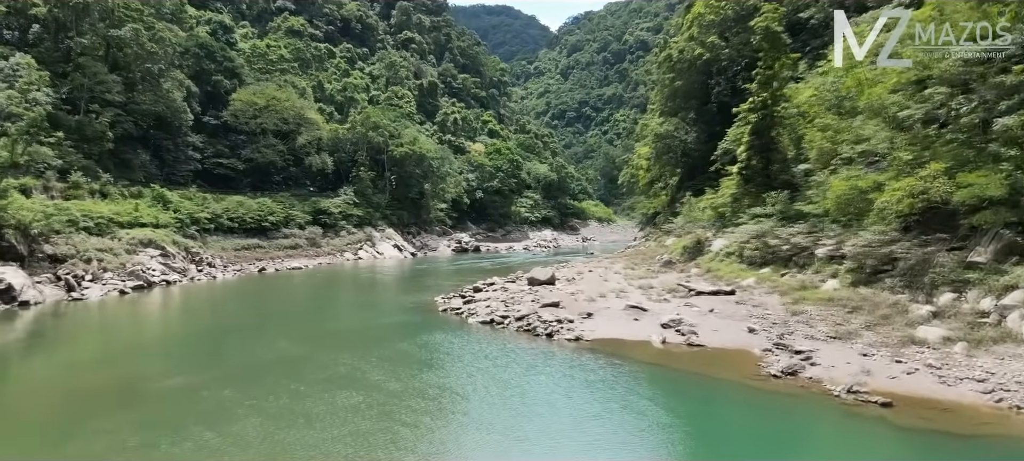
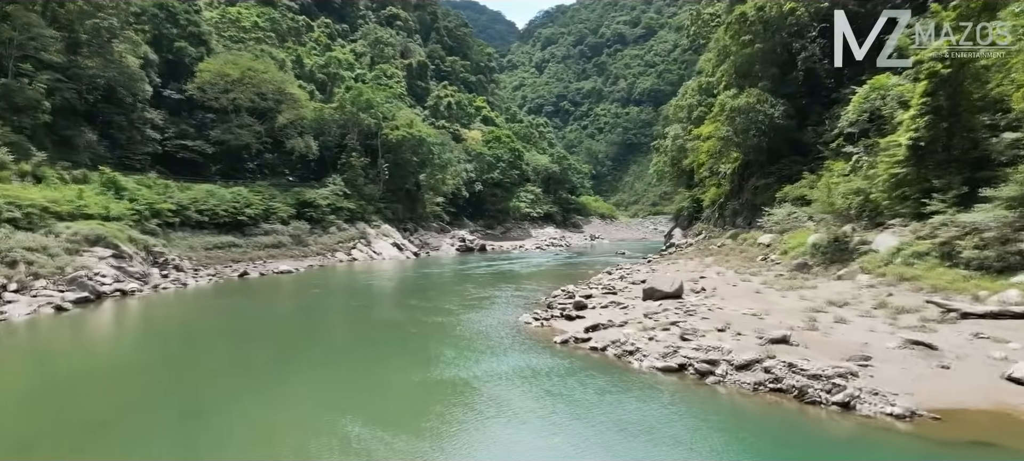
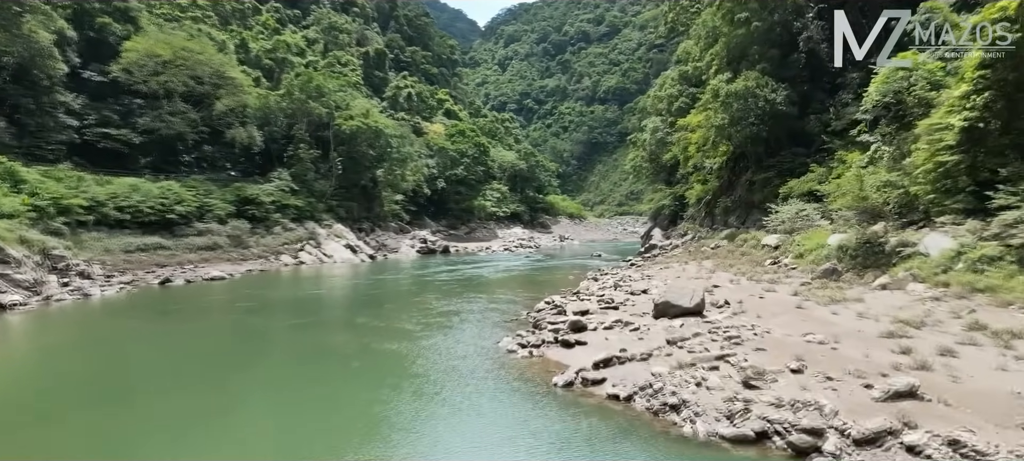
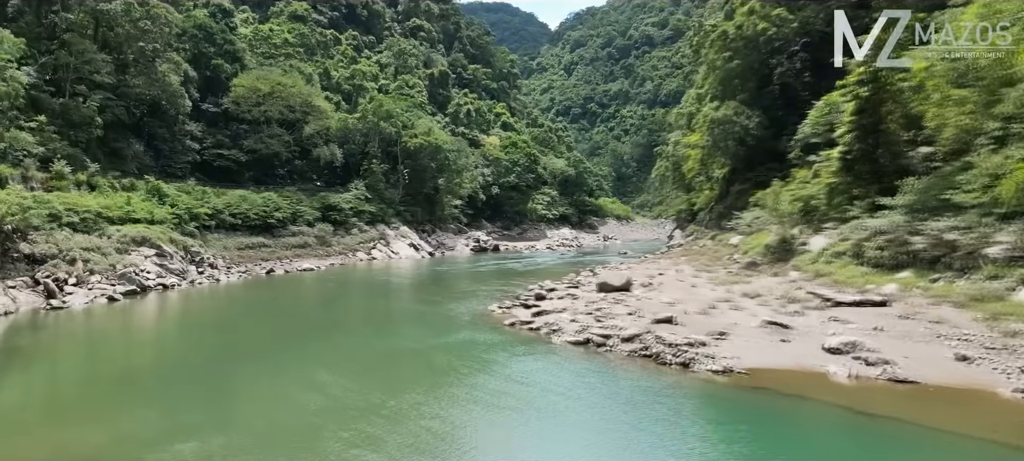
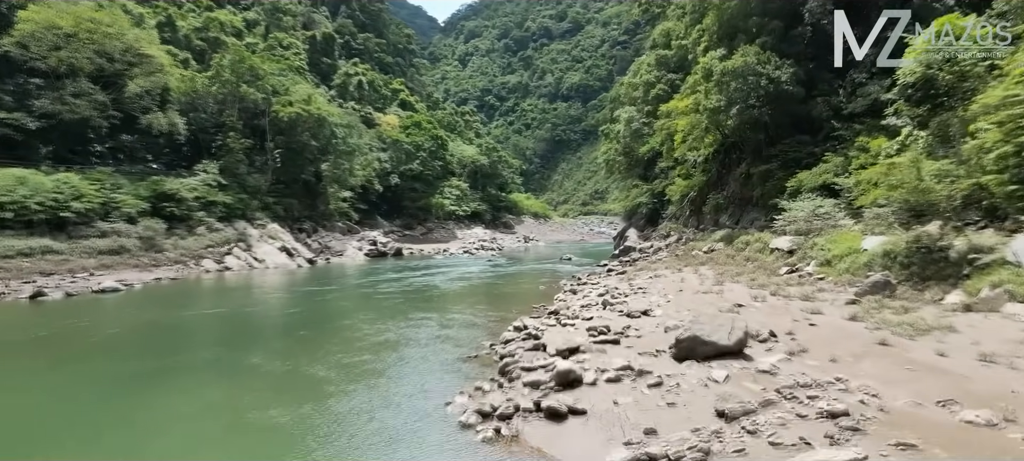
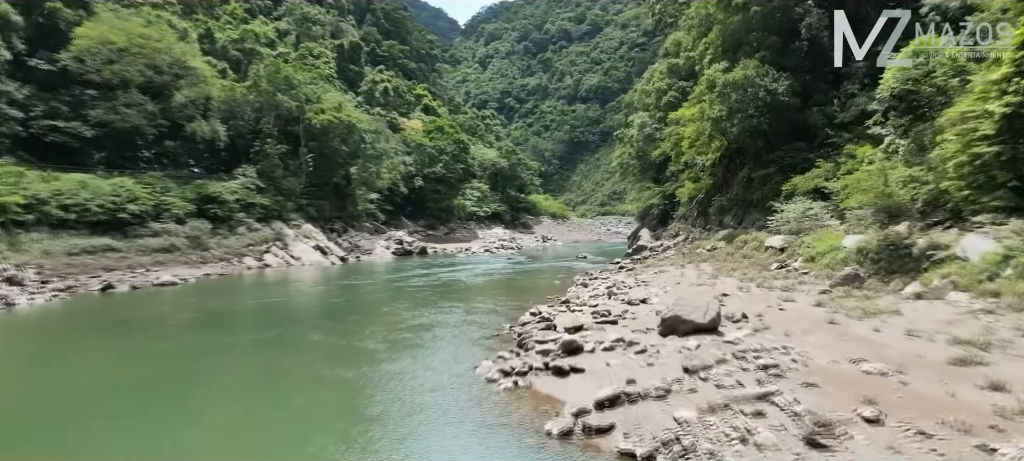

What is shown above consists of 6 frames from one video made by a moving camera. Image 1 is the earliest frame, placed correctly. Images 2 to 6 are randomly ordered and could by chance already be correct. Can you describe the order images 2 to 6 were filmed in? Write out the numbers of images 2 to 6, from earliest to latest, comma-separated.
4, 2, 3, 6, 5
